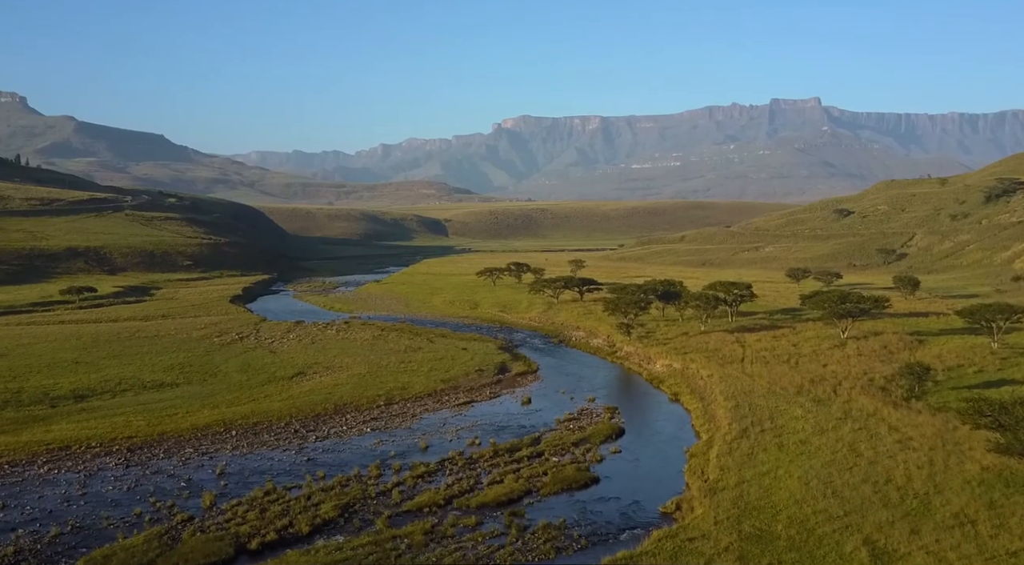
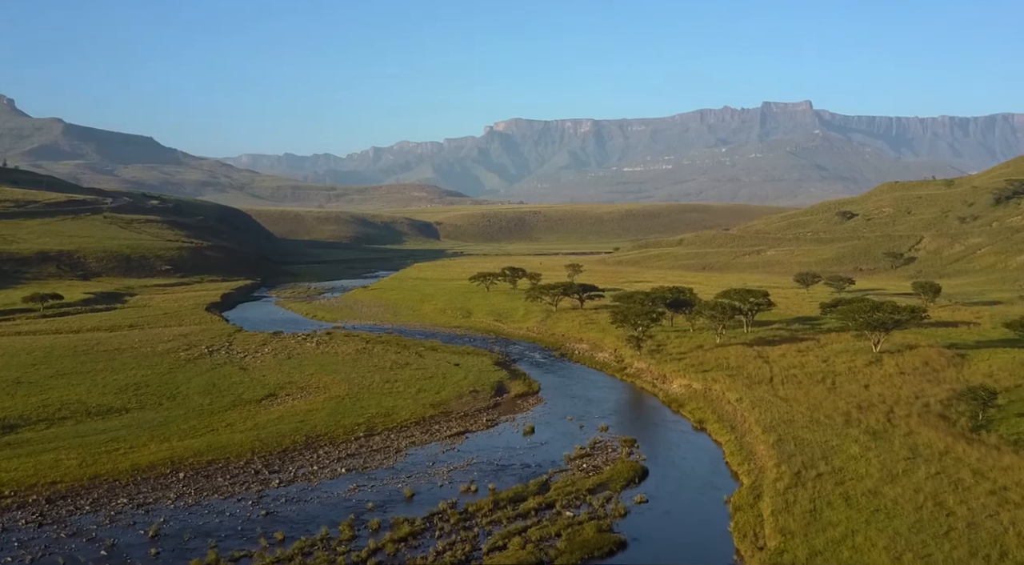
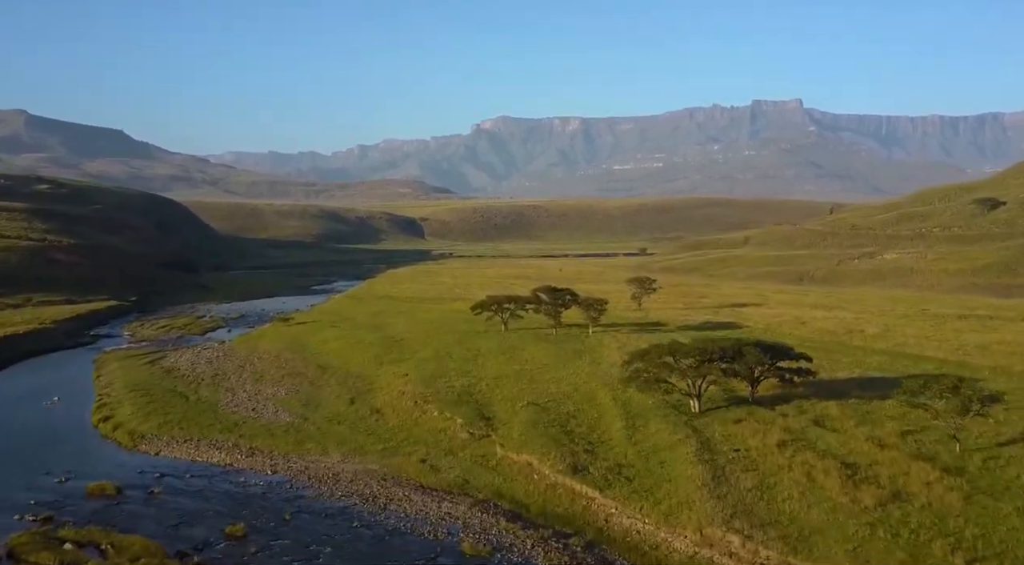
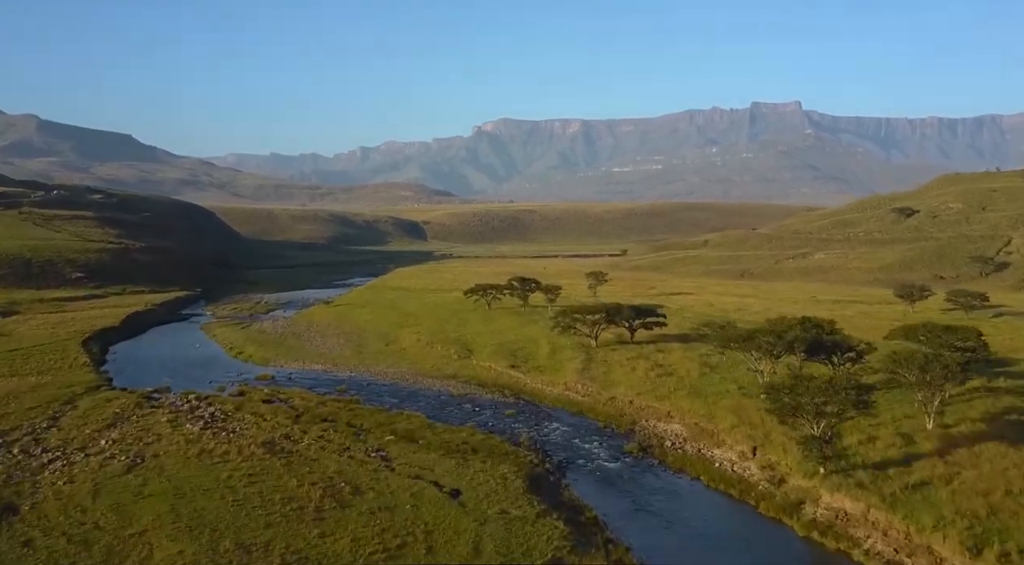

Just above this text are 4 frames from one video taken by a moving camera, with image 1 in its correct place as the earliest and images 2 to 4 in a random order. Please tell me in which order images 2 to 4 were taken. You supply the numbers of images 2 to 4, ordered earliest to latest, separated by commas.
2, 4, 3
